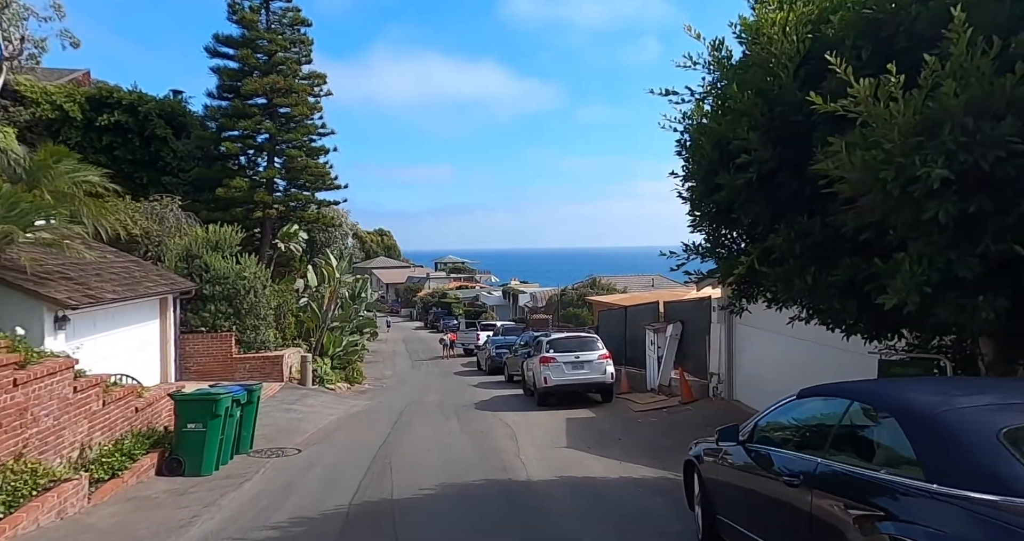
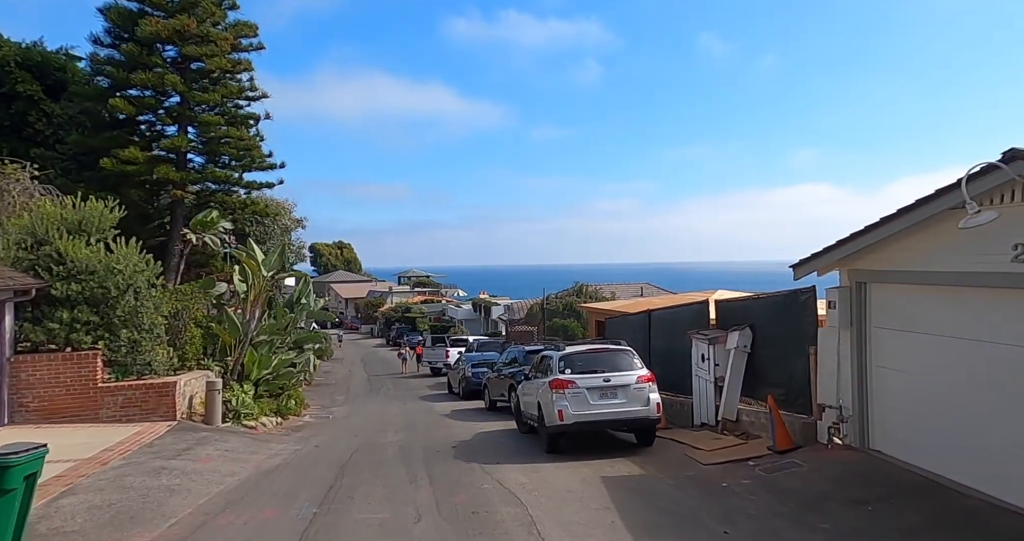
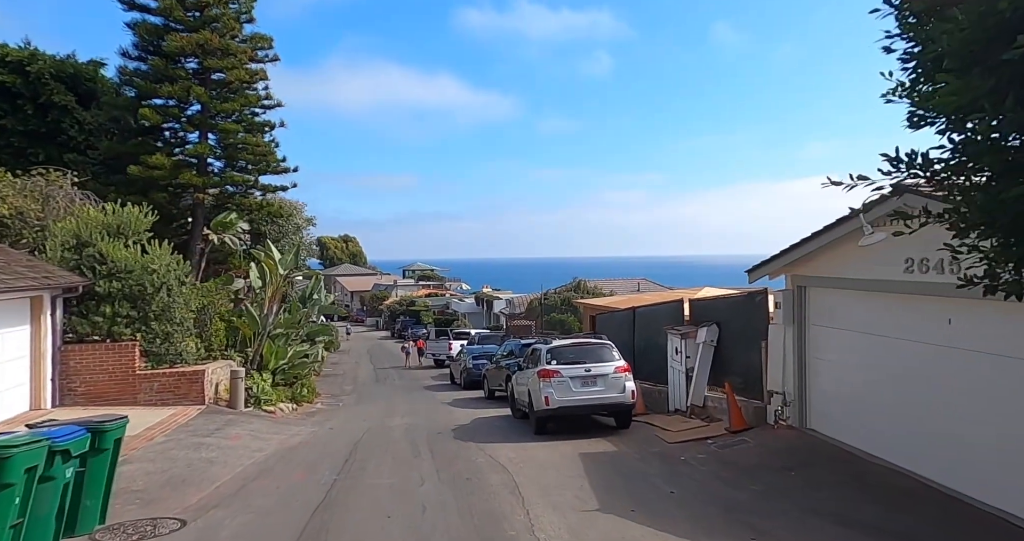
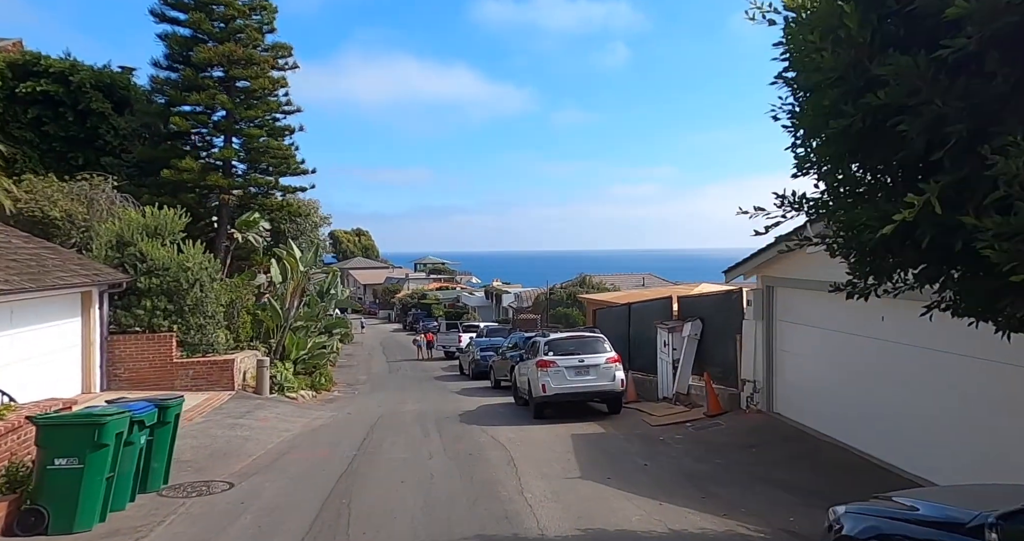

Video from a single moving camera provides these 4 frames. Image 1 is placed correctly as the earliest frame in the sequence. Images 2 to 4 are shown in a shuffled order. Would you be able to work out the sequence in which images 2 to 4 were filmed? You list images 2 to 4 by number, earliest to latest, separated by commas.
4, 3, 2
